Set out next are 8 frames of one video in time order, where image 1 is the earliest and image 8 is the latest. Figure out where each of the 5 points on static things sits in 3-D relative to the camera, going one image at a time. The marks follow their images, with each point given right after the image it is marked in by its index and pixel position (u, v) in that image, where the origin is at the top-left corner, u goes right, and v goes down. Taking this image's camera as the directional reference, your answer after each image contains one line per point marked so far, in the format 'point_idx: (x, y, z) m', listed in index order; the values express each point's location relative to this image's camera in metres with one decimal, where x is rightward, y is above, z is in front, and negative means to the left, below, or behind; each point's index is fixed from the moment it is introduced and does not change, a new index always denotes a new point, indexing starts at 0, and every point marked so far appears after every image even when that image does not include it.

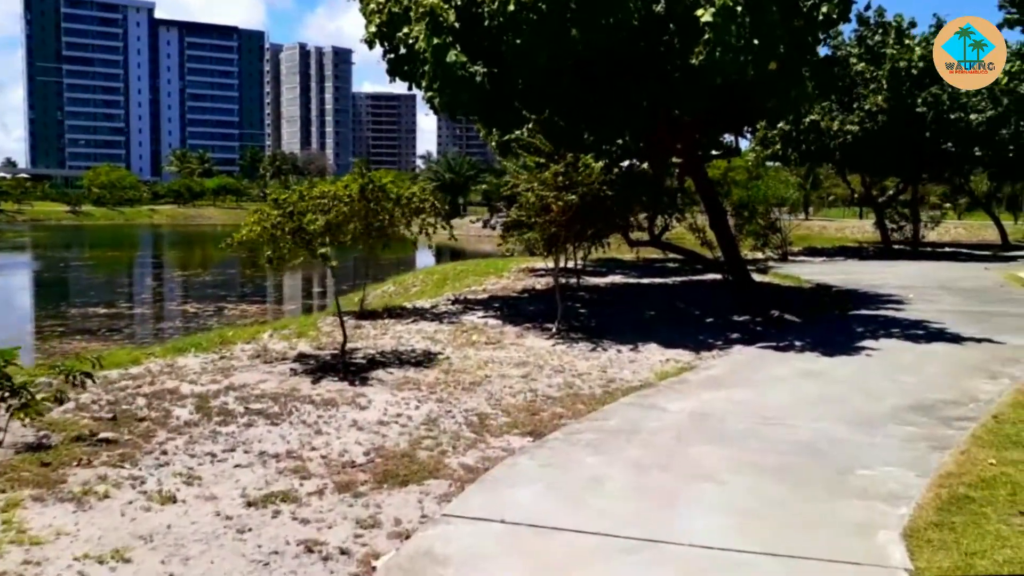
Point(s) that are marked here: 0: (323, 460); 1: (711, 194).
0: (-1.7, -1.6, +7.3) m
1: (+4.2, +2.0, +16.7) m
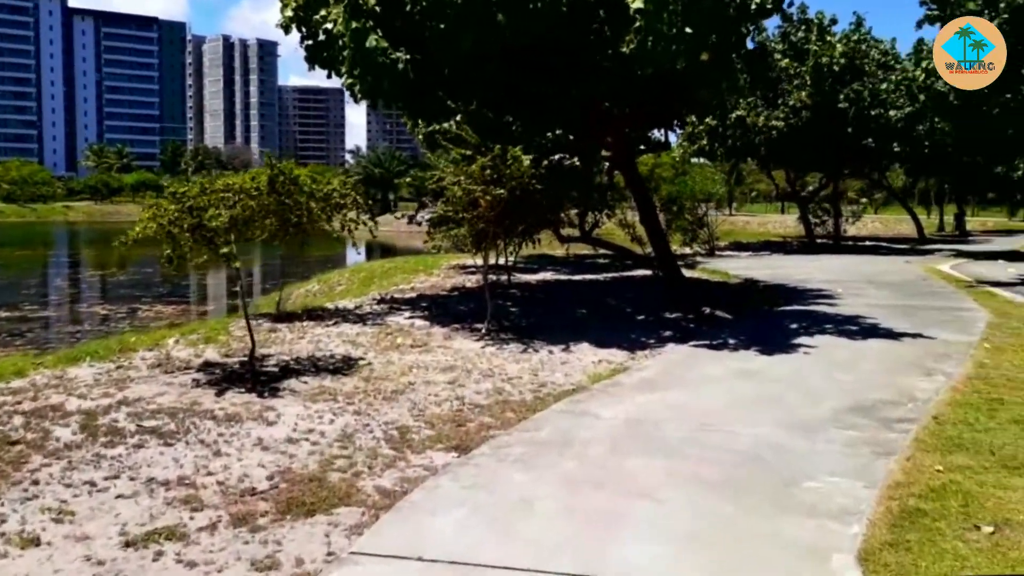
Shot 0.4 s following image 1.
0: (-2.4, -1.6, +6.5) m
1: (+2.7, +2.0, +16.3) m
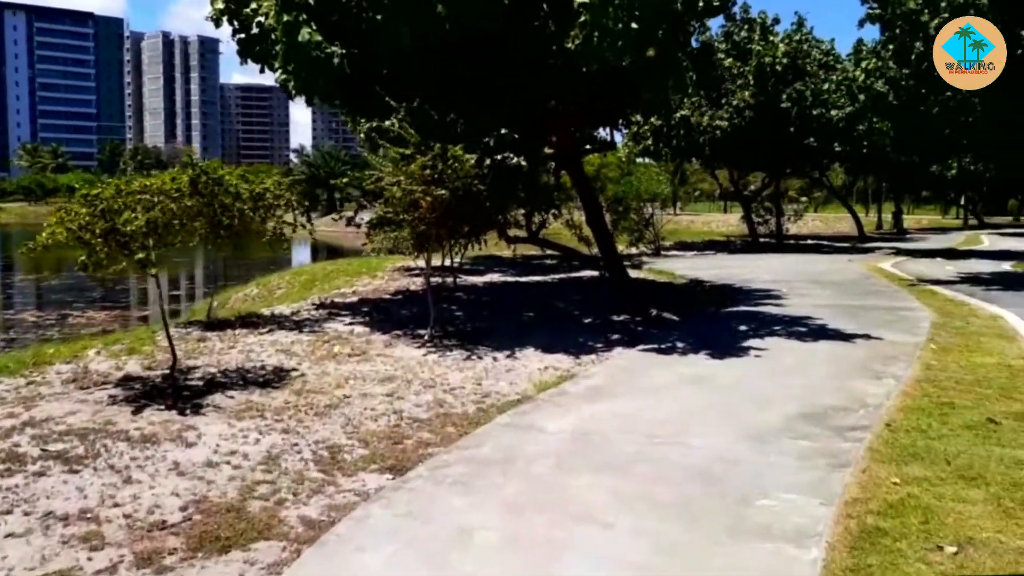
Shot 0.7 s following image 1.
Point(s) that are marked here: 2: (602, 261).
0: (-2.9, -1.7, +5.8) m
1: (+1.6, +2.0, +16.0) m
2: (+1.9, +0.6, +16.8) m
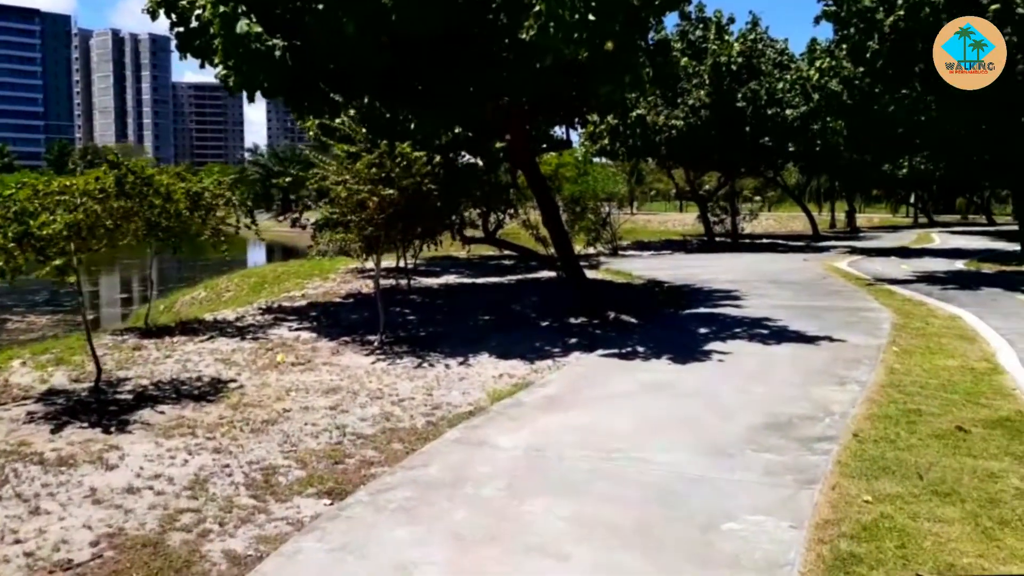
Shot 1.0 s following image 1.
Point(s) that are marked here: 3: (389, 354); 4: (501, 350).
0: (-3.2, -1.8, +5.2) m
1: (+0.7, +2.0, +15.6) m
2: (+1.0, +0.5, +16.4) m
3: (-1.7, -1.0, +11.2) m
4: (-0.2, -0.9, +11.7) m
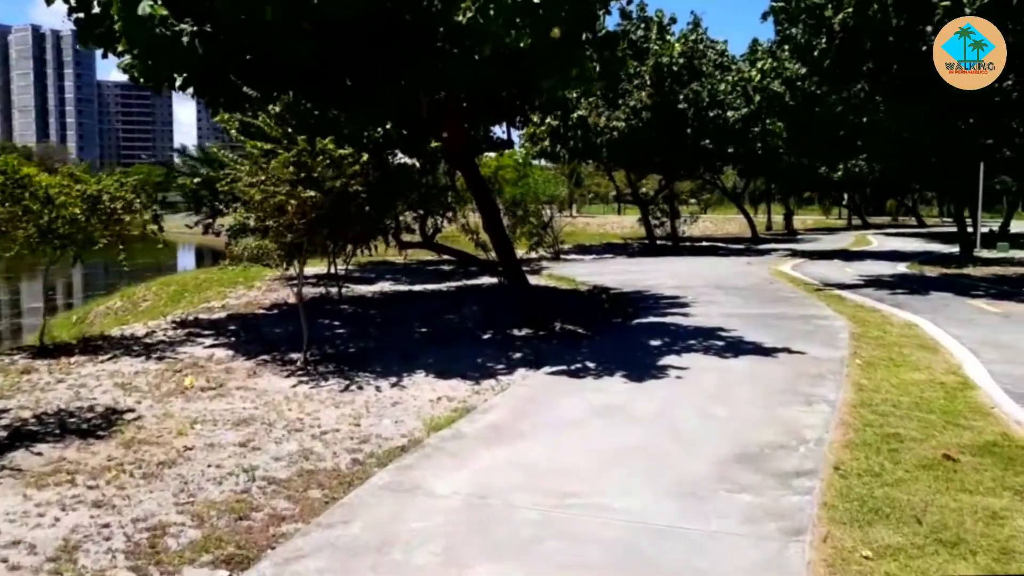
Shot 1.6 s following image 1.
0: (-3.5, -2.0, +4.0) m
1: (-0.5, +1.8, +14.6) m
2: (-0.2, +0.4, +15.5) m
3: (-2.5, -1.1, +10.1) m
4: (-1.0, -1.1, +10.7) m
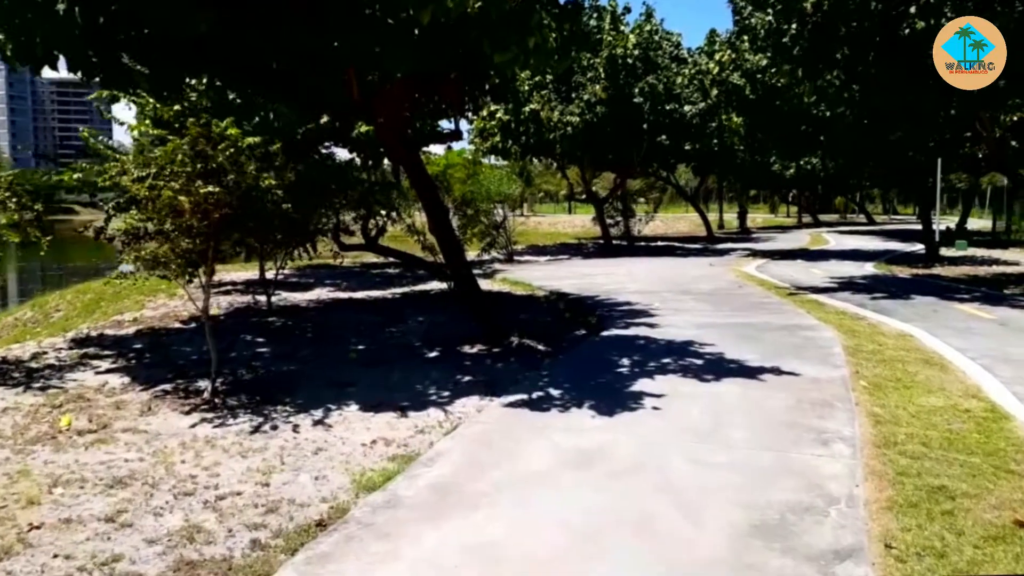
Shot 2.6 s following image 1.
0: (-3.7, -2.2, +2.2) m
1: (-1.3, +1.6, +12.9) m
2: (-1.1, +0.2, +13.8) m
3: (-3.1, -1.3, +8.3) m
4: (-1.5, -1.2, +9.0) m
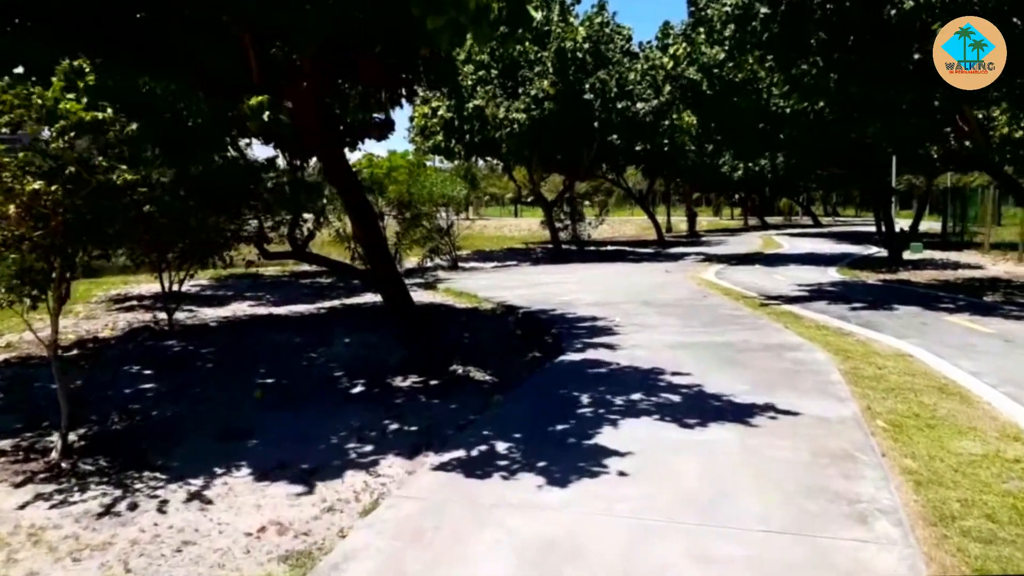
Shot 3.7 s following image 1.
0: (-3.7, -2.4, +0.1) m
1: (-2.2, +1.4, +11.0) m
2: (-2.0, 0.0, +11.9) m
3: (-3.5, -1.6, +6.3) m
4: (-2.1, -1.5, +7.1) m
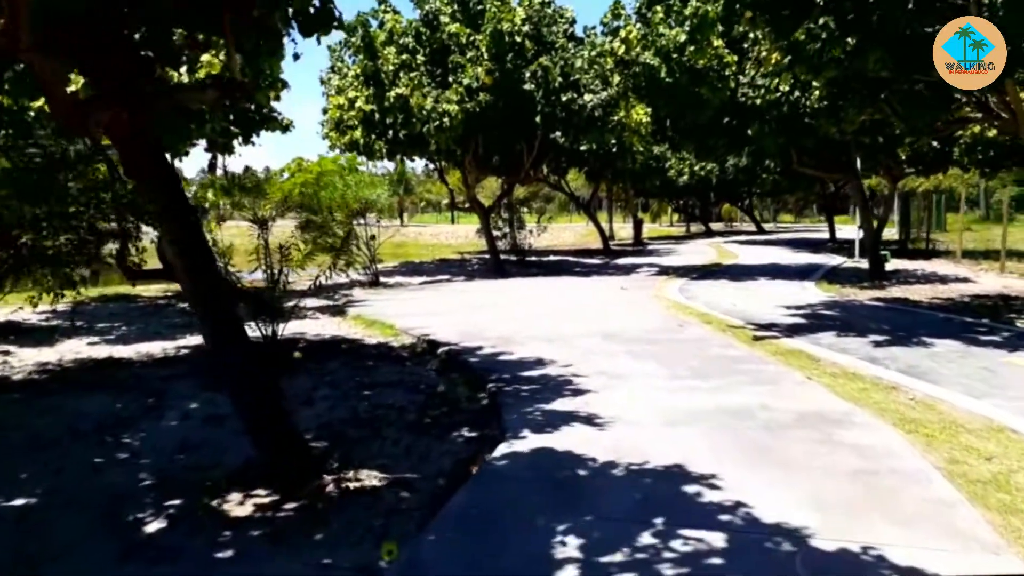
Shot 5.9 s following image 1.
0: (-3.6, -2.8, -3.8) m
1: (-3.0, +0.9, +7.3) m
2: (-2.8, -0.5, +8.2) m
3: (-3.9, -2.0, +2.4) m
4: (-2.5, -1.9, +3.3) m
